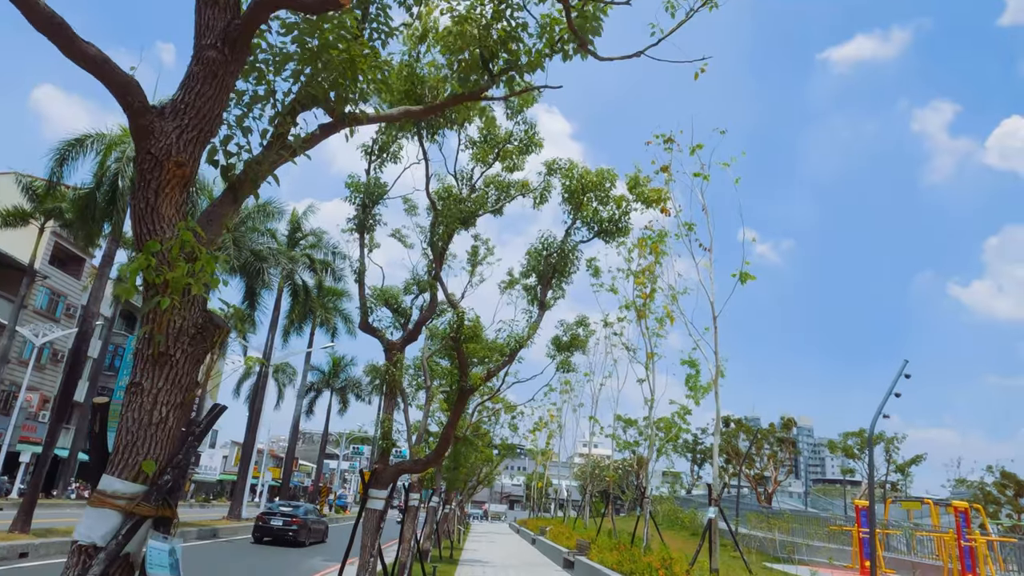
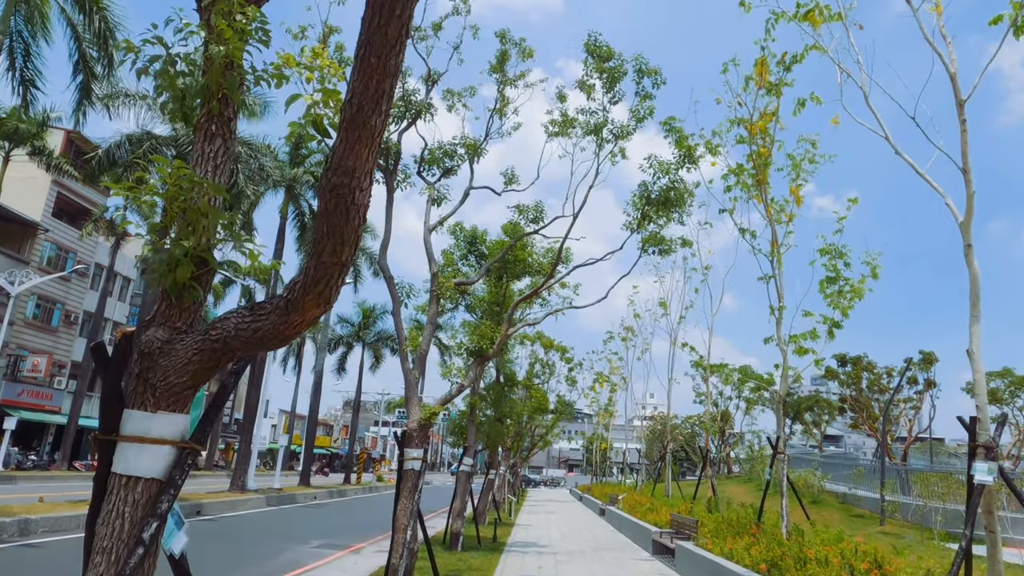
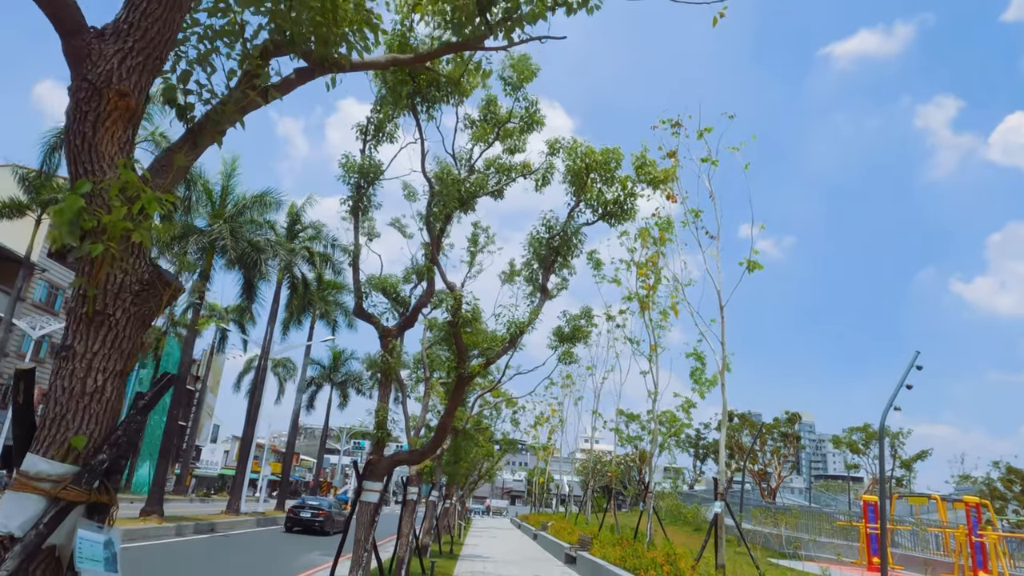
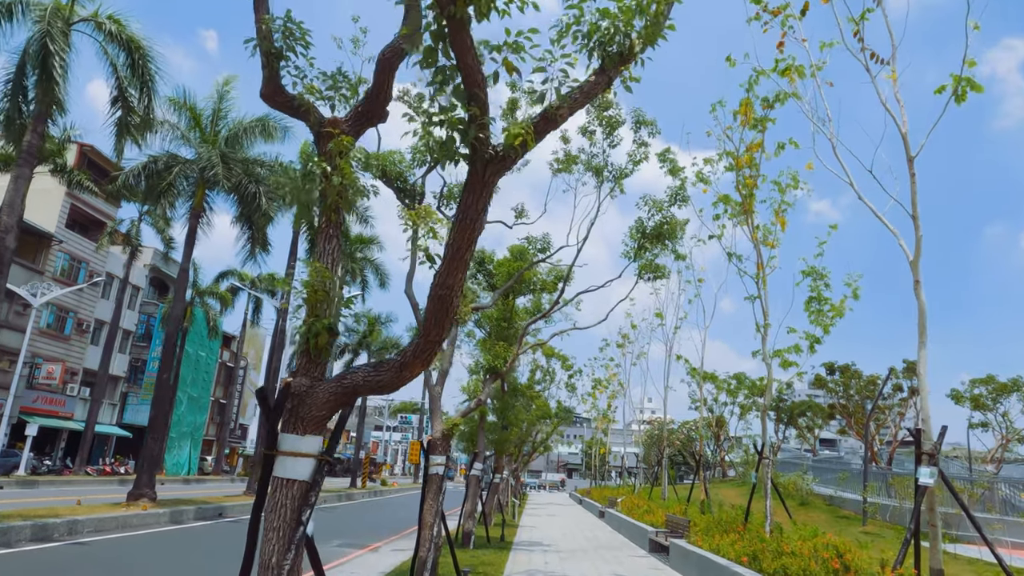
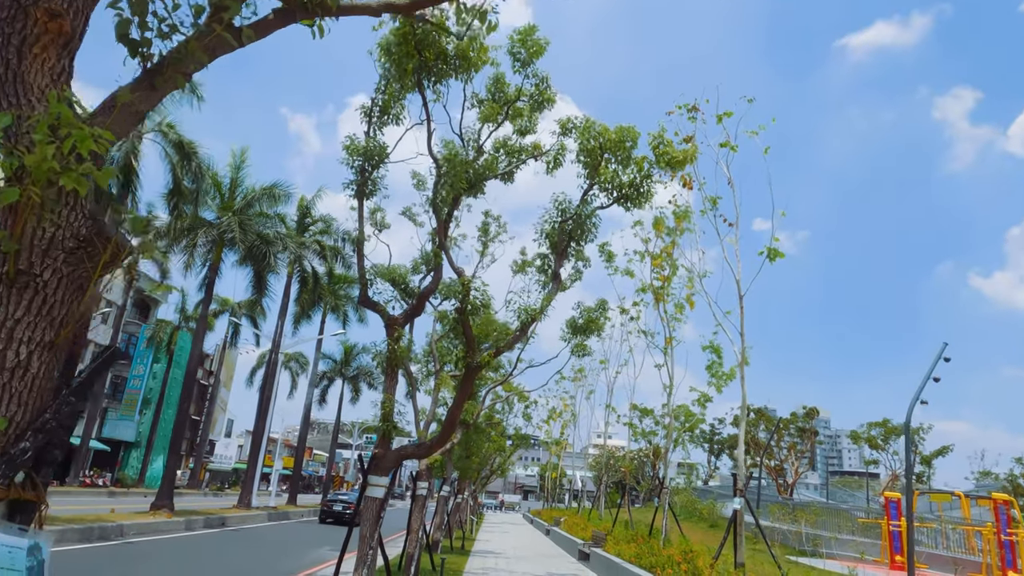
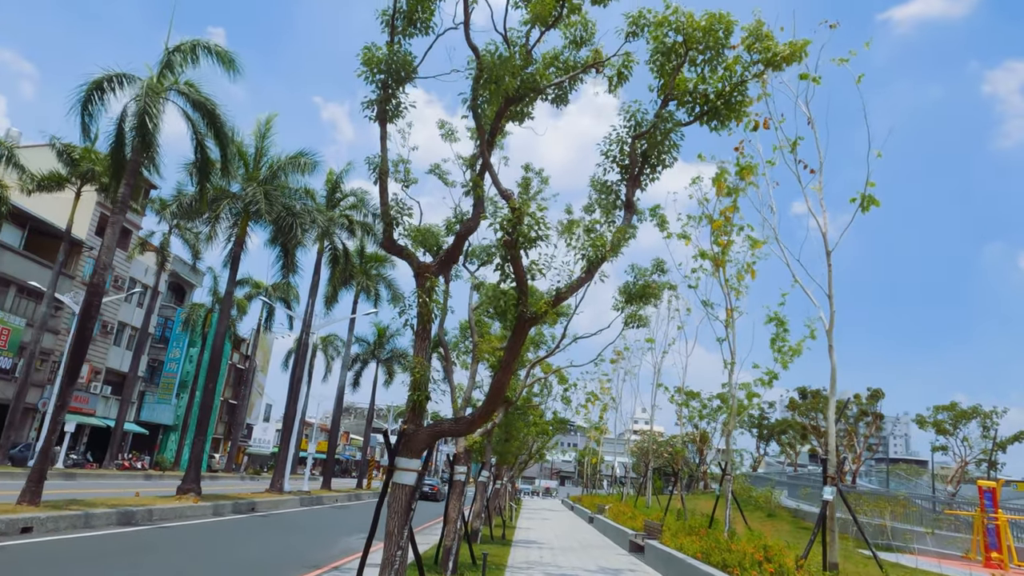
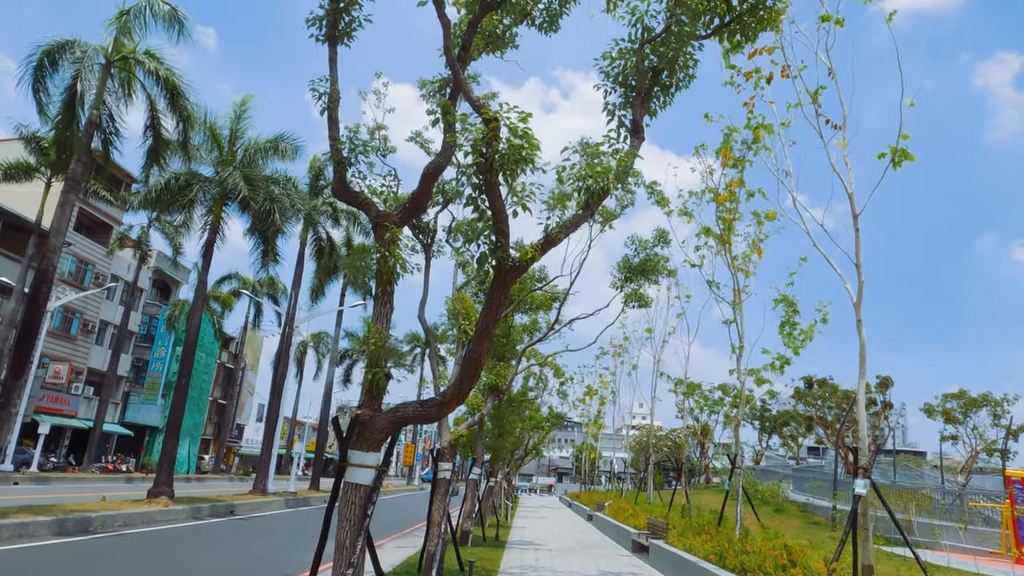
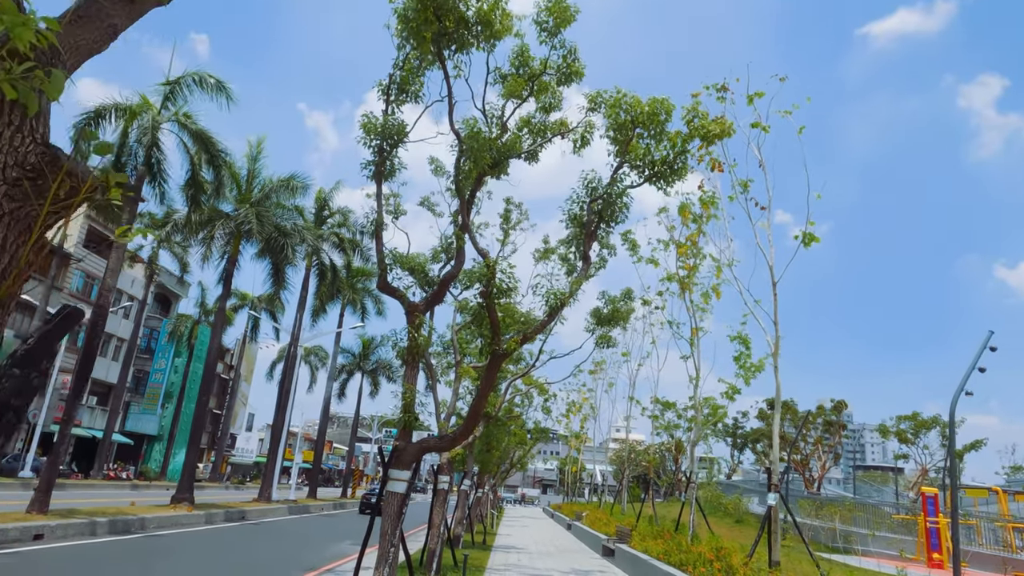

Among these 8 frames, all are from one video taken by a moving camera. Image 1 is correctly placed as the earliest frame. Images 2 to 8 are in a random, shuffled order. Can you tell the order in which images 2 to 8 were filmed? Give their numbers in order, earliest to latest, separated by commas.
3, 5, 8, 6, 7, 4, 2
